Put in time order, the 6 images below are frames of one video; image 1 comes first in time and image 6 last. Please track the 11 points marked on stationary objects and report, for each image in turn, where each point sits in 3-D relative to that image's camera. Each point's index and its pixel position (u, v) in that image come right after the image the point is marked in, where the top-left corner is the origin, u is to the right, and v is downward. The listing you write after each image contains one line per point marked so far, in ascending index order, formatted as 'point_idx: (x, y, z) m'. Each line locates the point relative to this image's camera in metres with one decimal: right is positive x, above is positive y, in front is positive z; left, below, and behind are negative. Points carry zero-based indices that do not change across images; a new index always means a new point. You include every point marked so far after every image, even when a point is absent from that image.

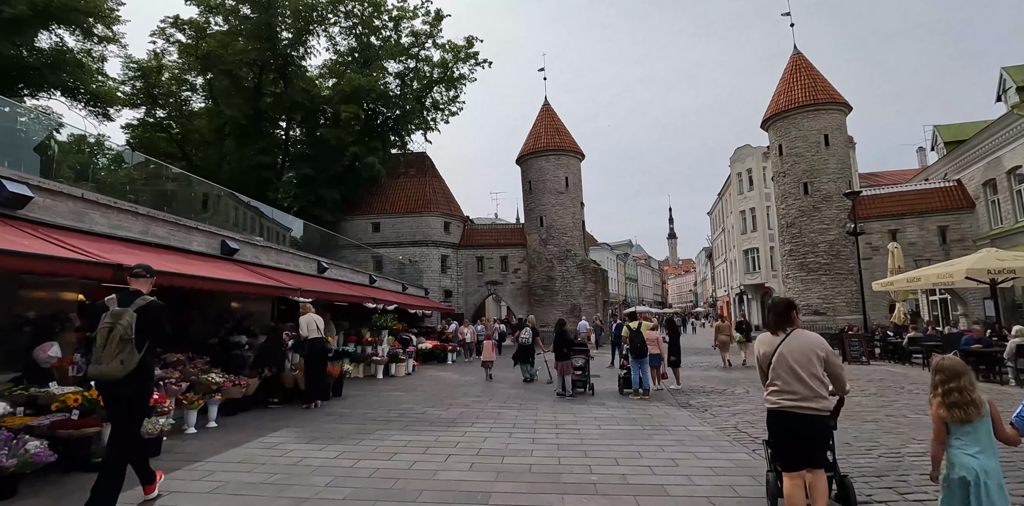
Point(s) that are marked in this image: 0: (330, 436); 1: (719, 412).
0: (-2.5, -2.5, +7.2) m
1: (+3.7, -2.8, +9.2) m
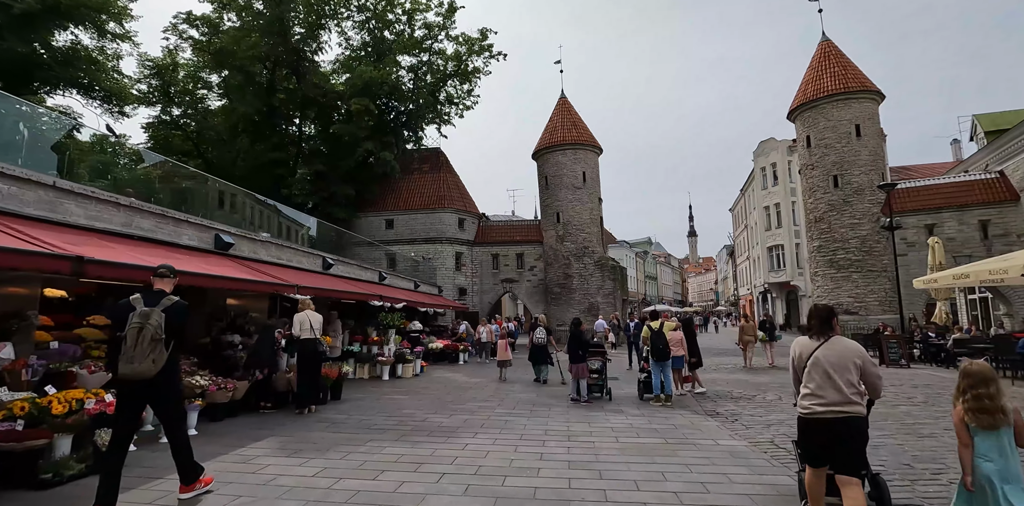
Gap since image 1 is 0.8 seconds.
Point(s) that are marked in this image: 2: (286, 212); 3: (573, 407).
0: (-2.4, -2.4, +6.5) m
1: (+3.8, -2.7, +8.3) m
2: (-6.1, +1.0, +14.9) m
3: (+1.1, -2.8, +9.5) m
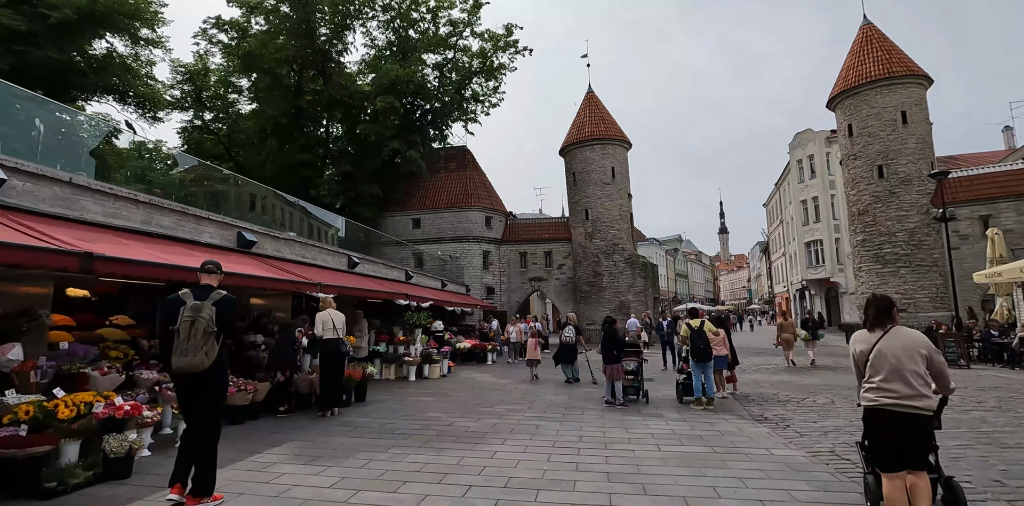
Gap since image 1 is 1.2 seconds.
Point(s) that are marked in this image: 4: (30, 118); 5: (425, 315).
0: (-2.1, -2.4, +6.1) m
1: (+4.3, -2.6, +7.6) m
2: (-5.3, +1.0, +14.7) m
3: (+1.6, -2.7, +9.0) m
4: (-6.4, +1.8, +6.8) m
5: (-2.6, -1.8, +15.4) m
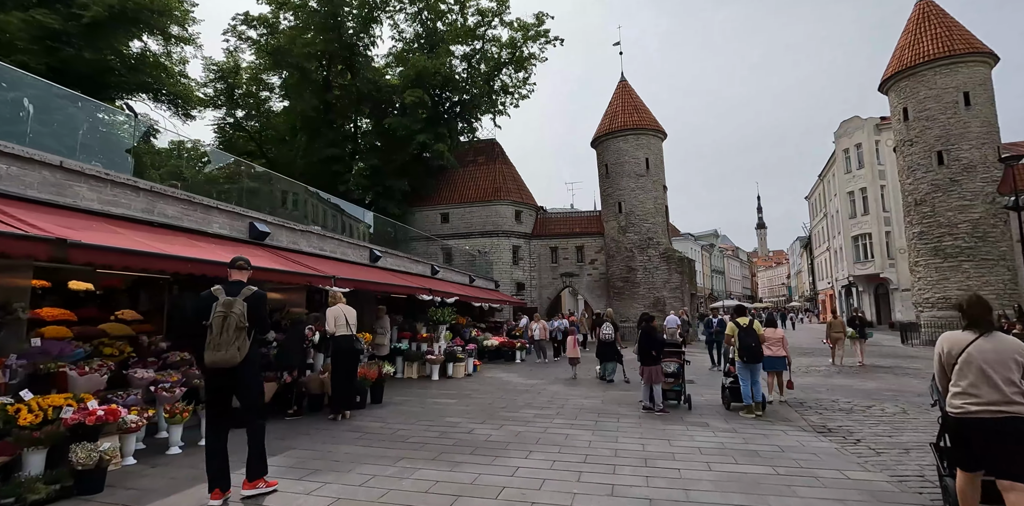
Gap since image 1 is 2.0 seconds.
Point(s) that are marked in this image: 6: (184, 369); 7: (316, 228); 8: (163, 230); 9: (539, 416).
0: (-1.8, -2.2, +5.4) m
1: (+4.6, -2.4, +6.5) m
2: (-4.5, +1.2, +14.1) m
3: (+2.0, -2.5, +8.0) m
4: (-6.1, +1.9, +6.4) m
5: (-1.7, -1.6, +14.8) m
6: (-4.5, -1.6, +7.2) m
7: (-4.6, +0.6, +12.3) m
8: (-5.1, +0.3, +7.6) m
9: (+0.4, -2.5, +7.9) m
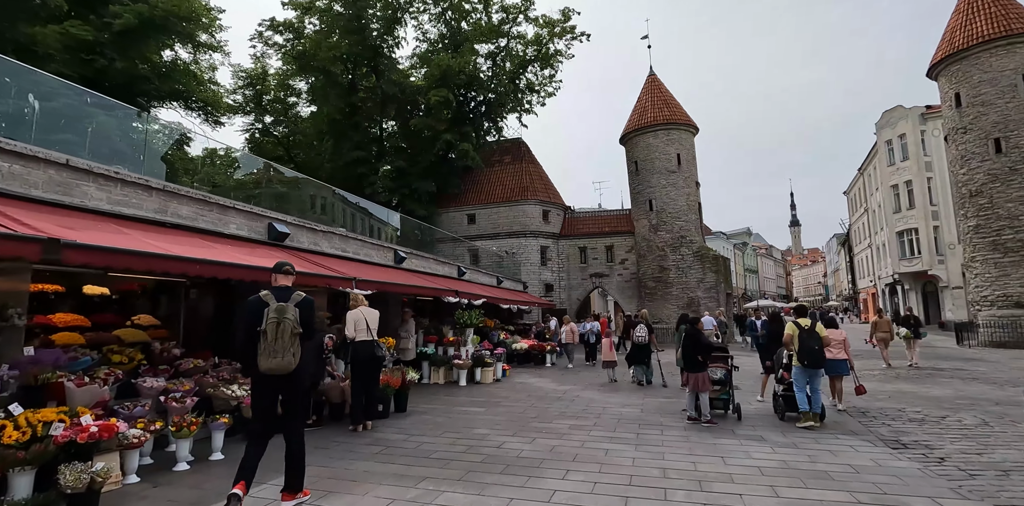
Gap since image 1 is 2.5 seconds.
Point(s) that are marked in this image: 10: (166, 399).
0: (-1.5, -2.2, +4.9) m
1: (+5.0, -2.3, +5.7) m
2: (-3.8, +1.2, +13.8) m
3: (+2.5, -2.5, +7.3) m
4: (-5.7, +1.9, +6.1) m
5: (-0.9, -1.7, +14.2) m
6: (-4.1, -1.6, +6.8) m
7: (-4.0, +0.5, +11.9) m
8: (-4.7, +0.3, +7.3) m
9: (+0.9, -2.4, +7.3) m
10: (-3.9, -1.7, +5.9) m
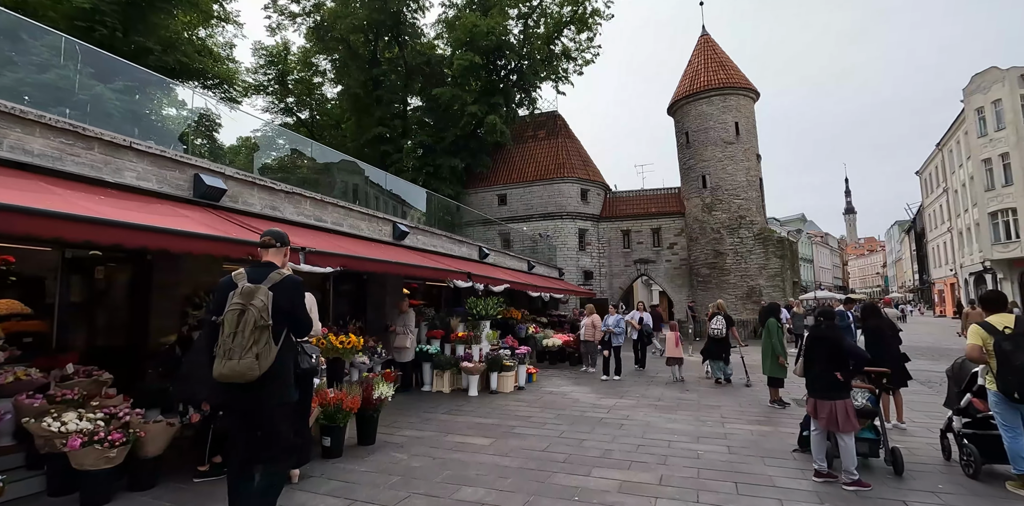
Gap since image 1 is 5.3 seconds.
0: (-1.6, -1.8, +2.2) m
1: (+5.0, -1.9, +2.5) m
2: (-3.2, +1.7, +11.1) m
3: (+2.6, -2.0, +4.3) m
4: (-5.7, +2.3, +3.6) m
5: (-0.3, -1.1, +11.4) m
6: (-4.1, -1.2, +4.3) m
7: (-3.5, +1.1, +9.3) m
8: (-4.6, +0.8, +4.8) m
9: (+1.0, -2.0, +4.4) m
10: (-3.9, -1.3, +3.4) m
